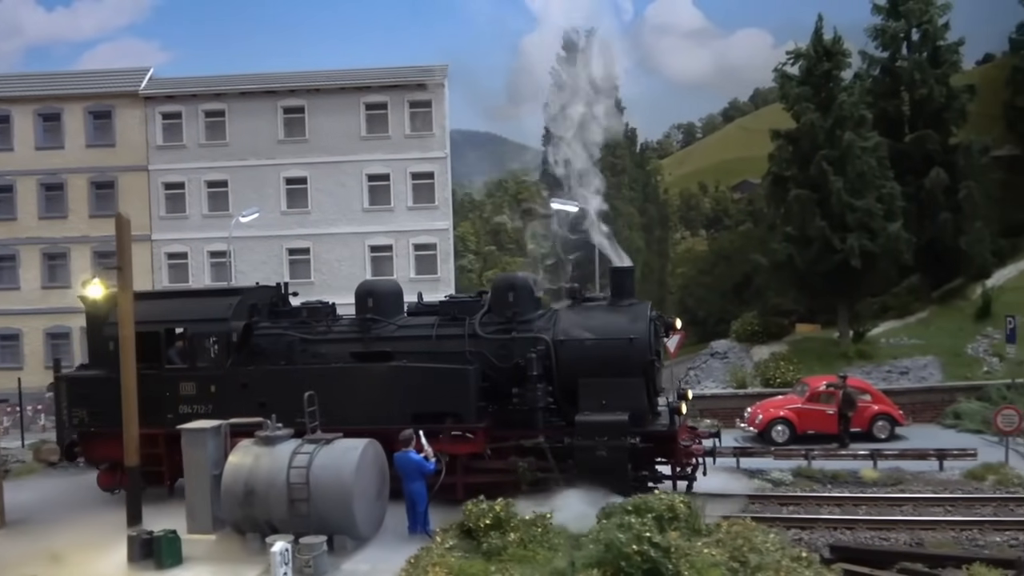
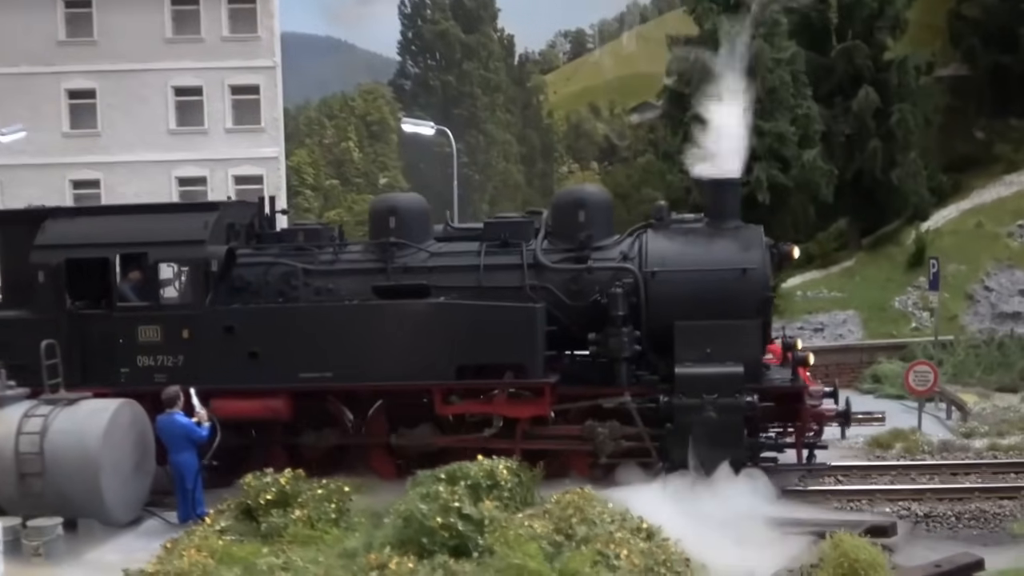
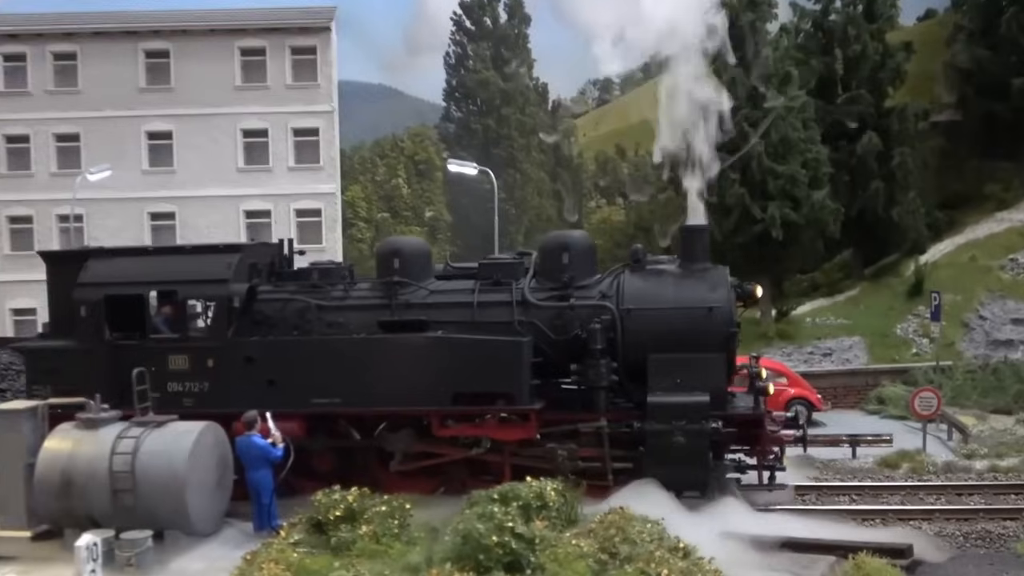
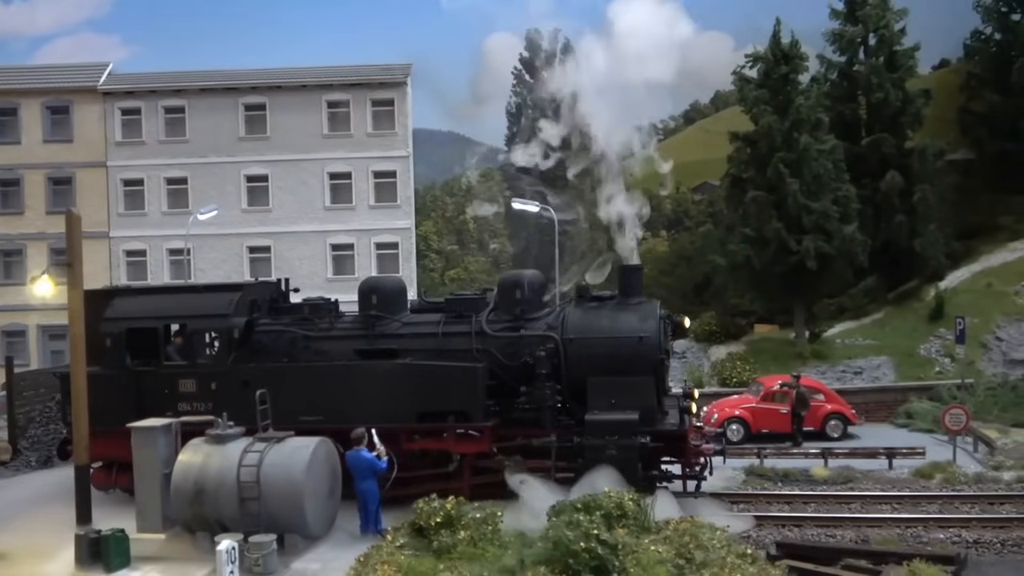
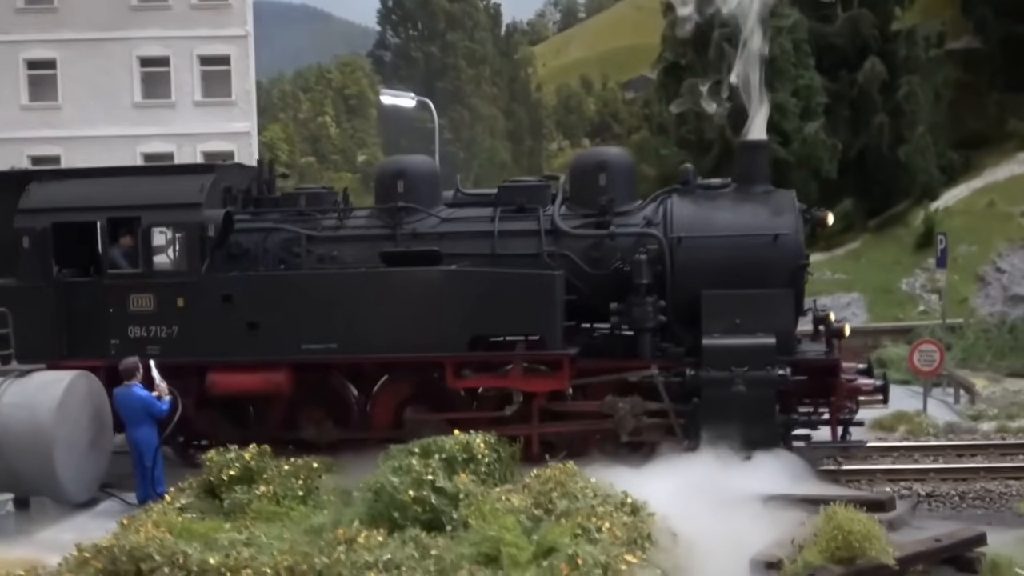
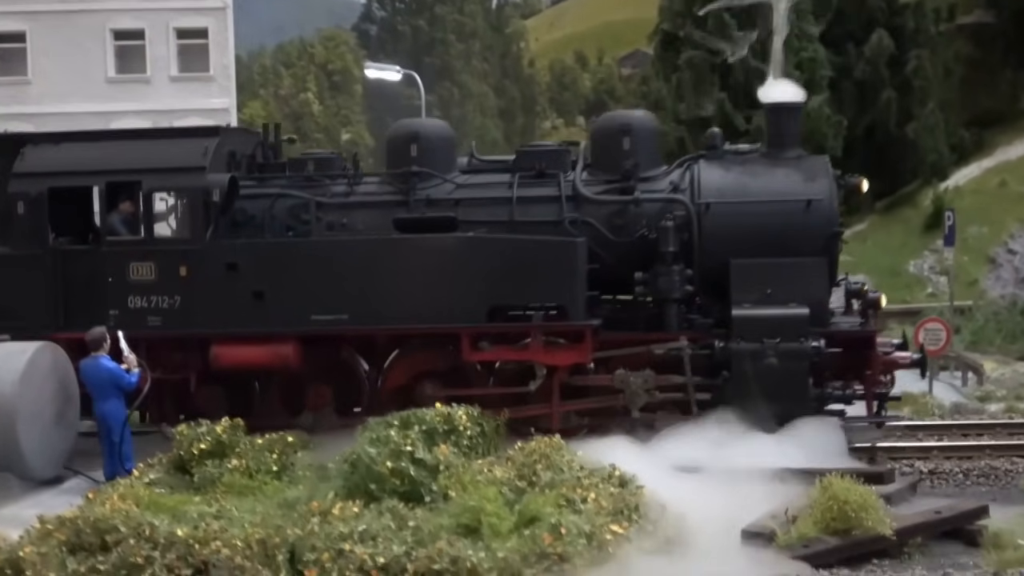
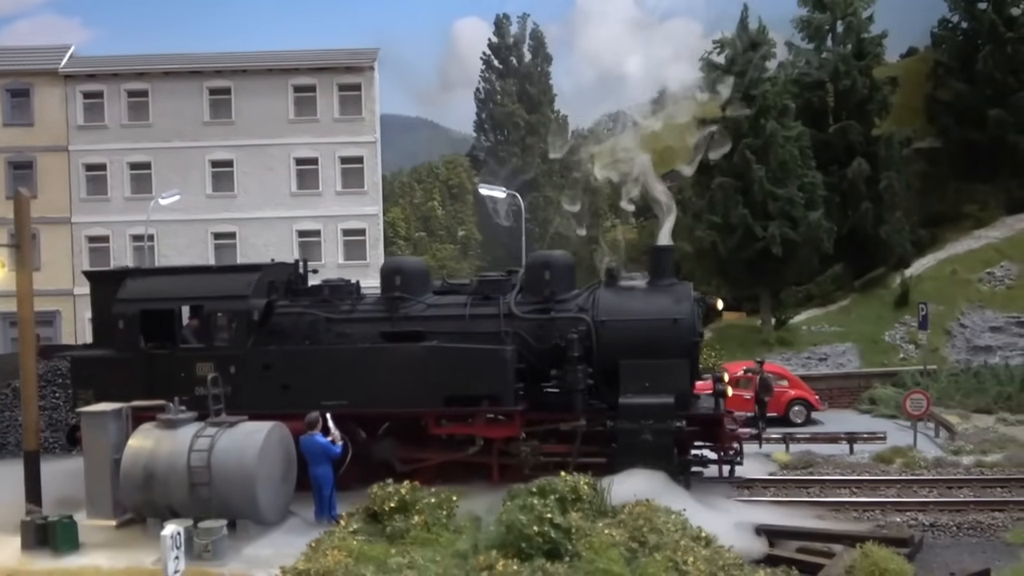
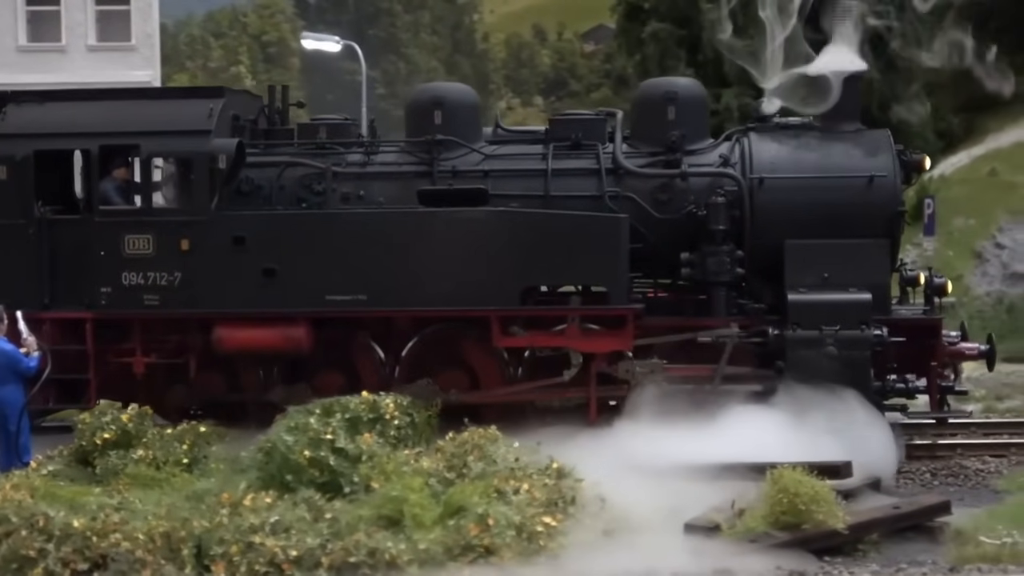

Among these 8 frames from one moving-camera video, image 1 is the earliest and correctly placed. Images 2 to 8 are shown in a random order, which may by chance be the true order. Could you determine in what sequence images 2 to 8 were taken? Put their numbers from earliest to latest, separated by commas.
4, 7, 3, 2, 5, 6, 8
